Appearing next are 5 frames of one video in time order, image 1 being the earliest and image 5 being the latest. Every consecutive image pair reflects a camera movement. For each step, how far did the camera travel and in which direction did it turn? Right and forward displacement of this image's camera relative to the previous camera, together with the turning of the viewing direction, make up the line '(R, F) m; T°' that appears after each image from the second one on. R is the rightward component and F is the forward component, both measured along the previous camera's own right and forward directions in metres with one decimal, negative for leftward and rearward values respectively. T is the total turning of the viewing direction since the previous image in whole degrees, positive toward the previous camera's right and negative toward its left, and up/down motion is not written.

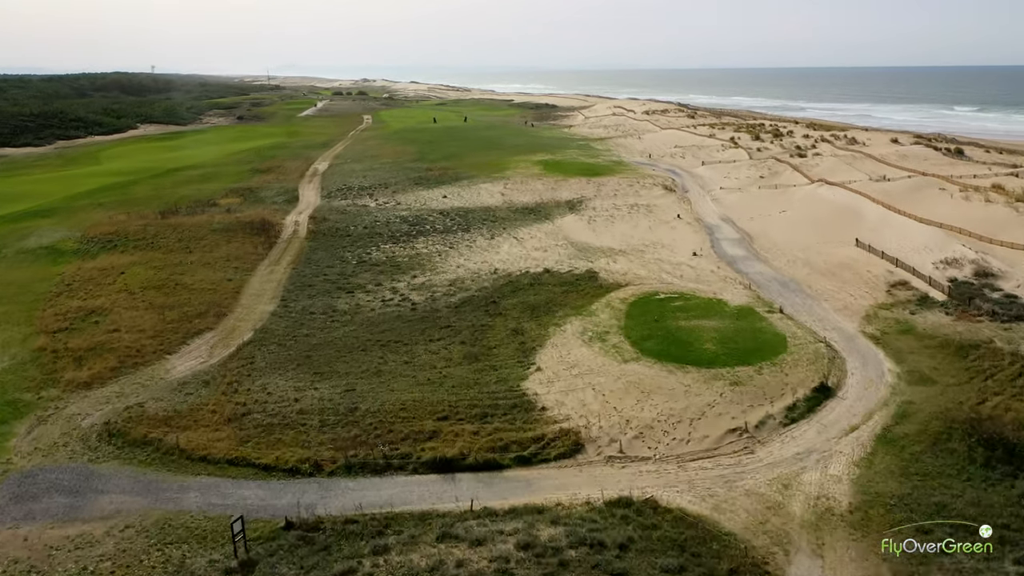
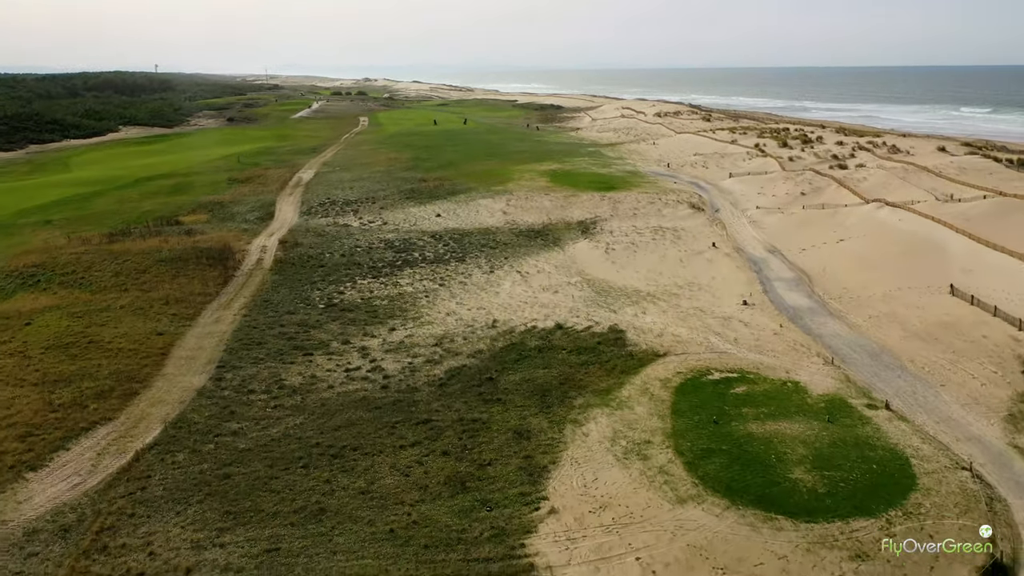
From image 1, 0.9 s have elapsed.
(0.0, +4.3) m; 0°
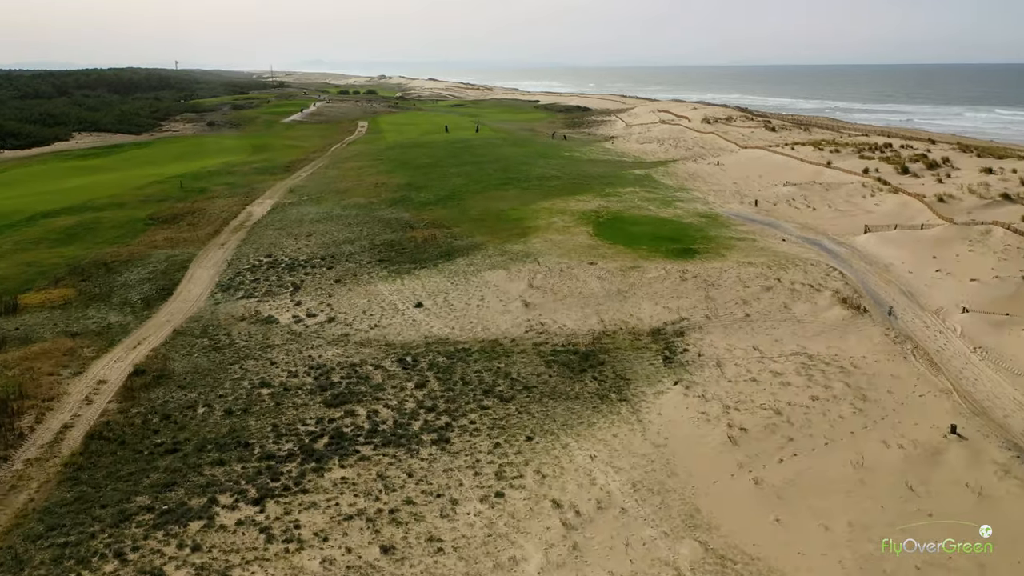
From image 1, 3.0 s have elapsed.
(-0.2, +11.3) m; -2°
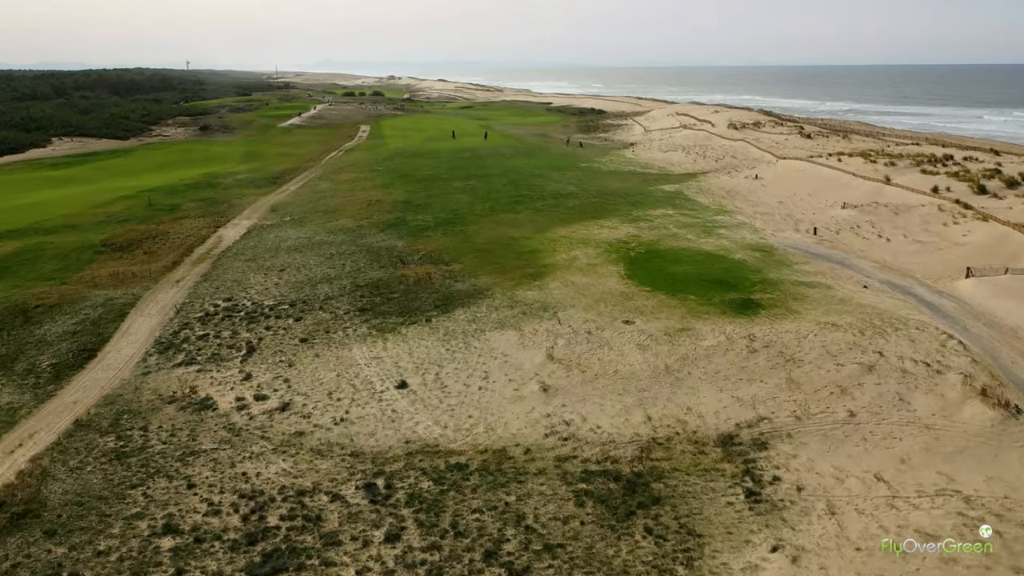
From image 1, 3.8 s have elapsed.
(-0.1, +4.5) m; -1°
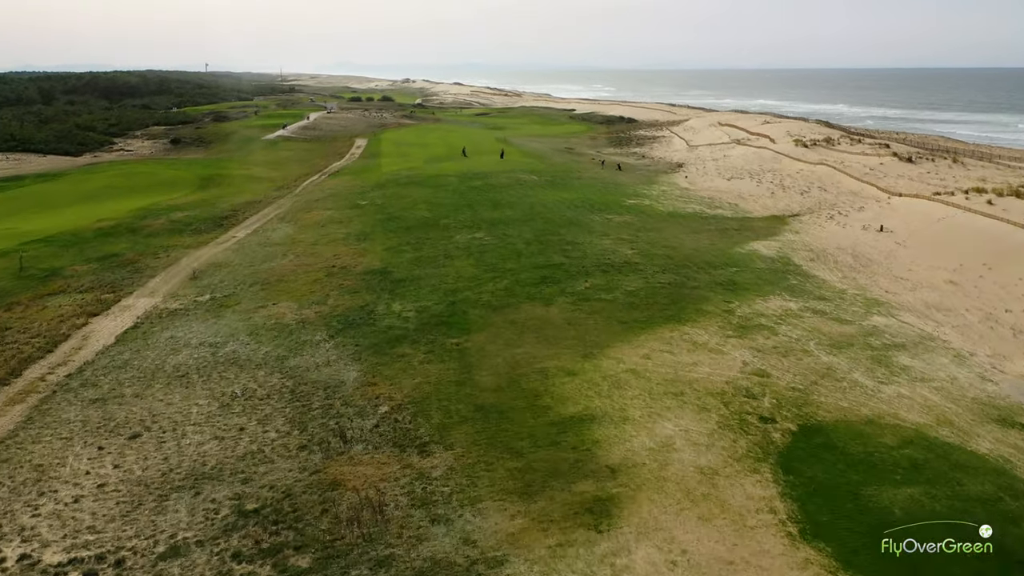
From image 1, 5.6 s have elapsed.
(-0.3, +10.2) m; -1°
